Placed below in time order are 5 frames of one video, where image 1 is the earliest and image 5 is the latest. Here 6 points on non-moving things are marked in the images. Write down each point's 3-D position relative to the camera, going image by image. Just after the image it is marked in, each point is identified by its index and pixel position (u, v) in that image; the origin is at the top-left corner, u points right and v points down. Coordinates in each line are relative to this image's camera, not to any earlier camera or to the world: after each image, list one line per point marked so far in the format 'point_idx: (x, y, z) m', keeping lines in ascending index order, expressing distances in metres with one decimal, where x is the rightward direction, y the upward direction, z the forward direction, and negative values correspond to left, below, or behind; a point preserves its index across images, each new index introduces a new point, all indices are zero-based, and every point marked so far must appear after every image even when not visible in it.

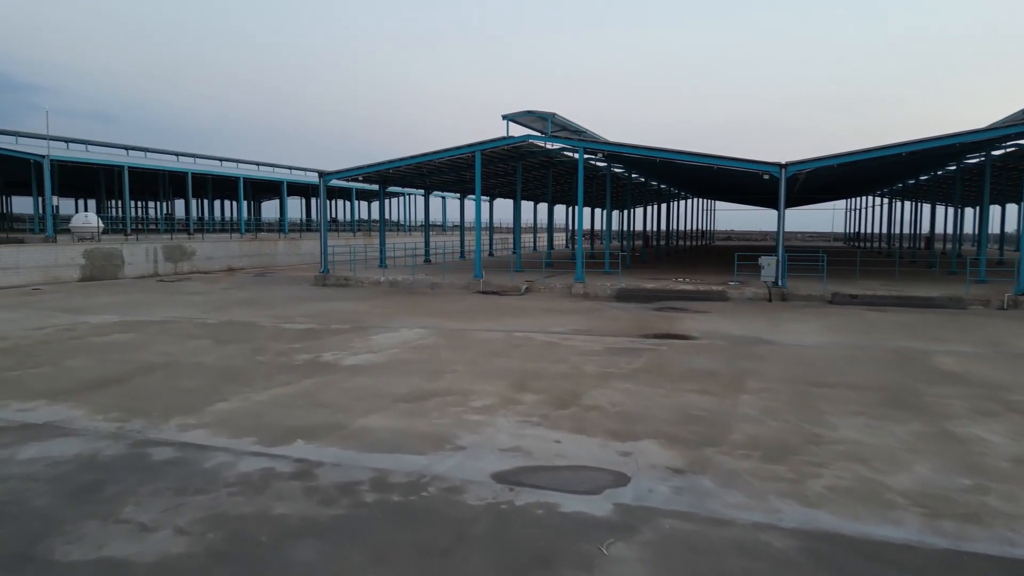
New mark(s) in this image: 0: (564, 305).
0: (+1.1, -0.4, +15.5) m
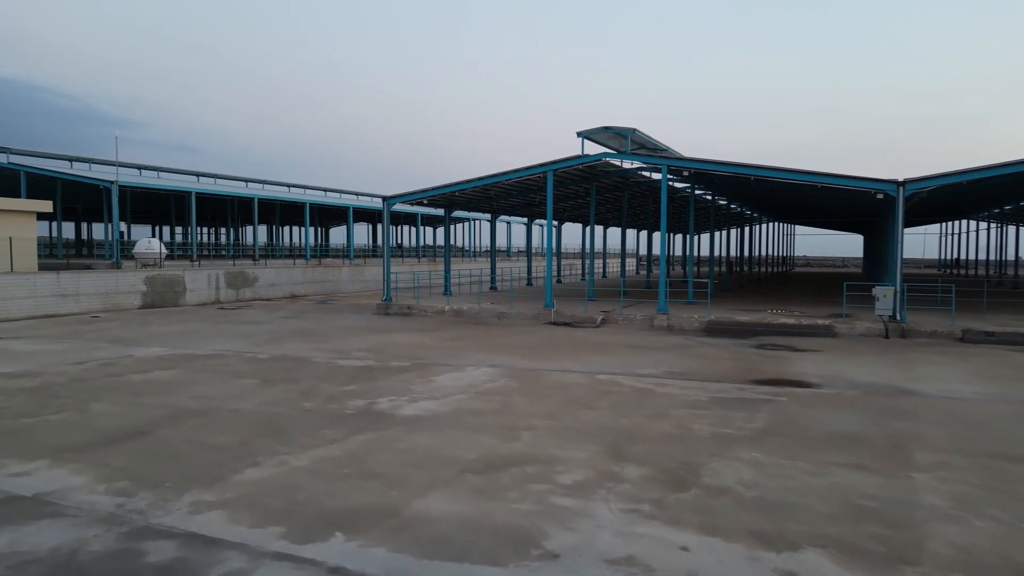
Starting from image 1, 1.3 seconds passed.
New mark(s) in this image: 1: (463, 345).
0: (+2.6, -1.0, +13.8) m
1: (-0.9, -1.0, +13.3) m
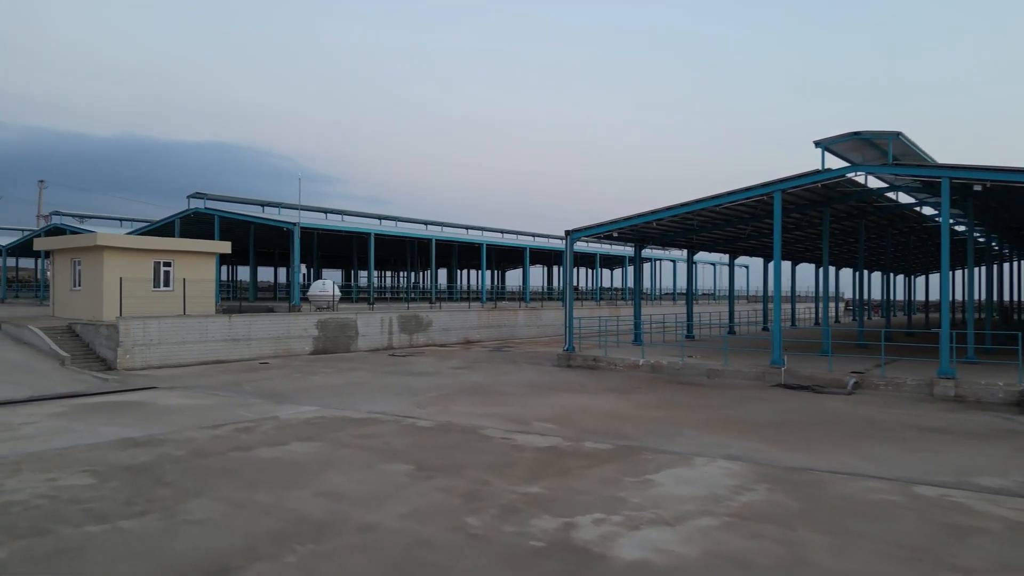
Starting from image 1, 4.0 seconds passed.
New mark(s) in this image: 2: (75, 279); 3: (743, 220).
0: (+5.7, -1.7, +9.7) m
1: (+2.3, -1.8, +10.0) m
2: (-11.1, +0.2, +18.8) m
3: (+5.4, +1.6, +17.3) m
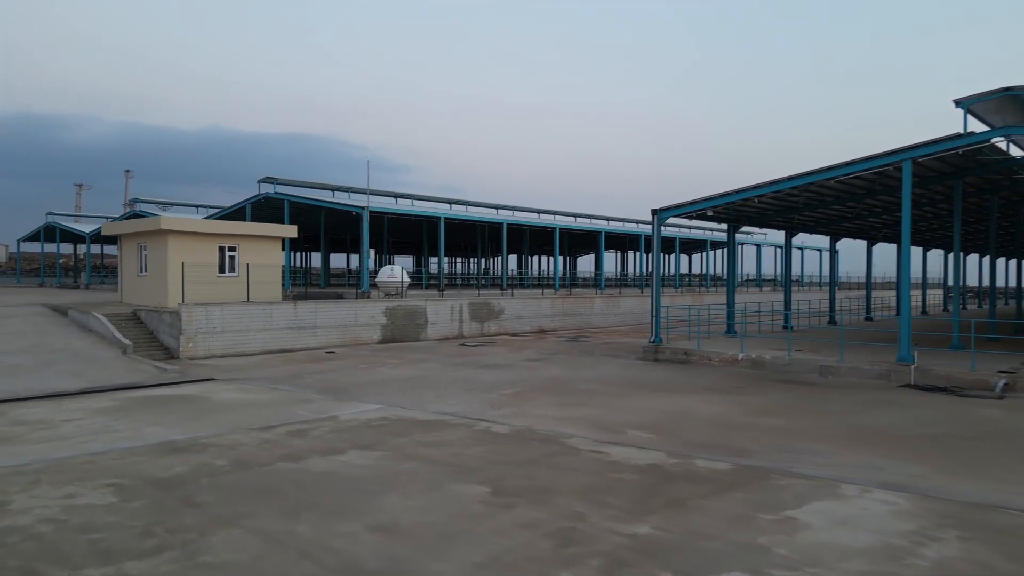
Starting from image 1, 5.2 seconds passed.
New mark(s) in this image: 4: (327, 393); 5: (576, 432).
0: (+6.7, -1.6, +7.8) m
1: (+3.3, -1.6, +8.4) m
2: (-9.2, +0.6, +18.3) m
3: (+7.1, +1.9, +15.3) m
4: (-2.8, -1.6, +11.3) m
5: (+0.7, -1.6, +8.1) m
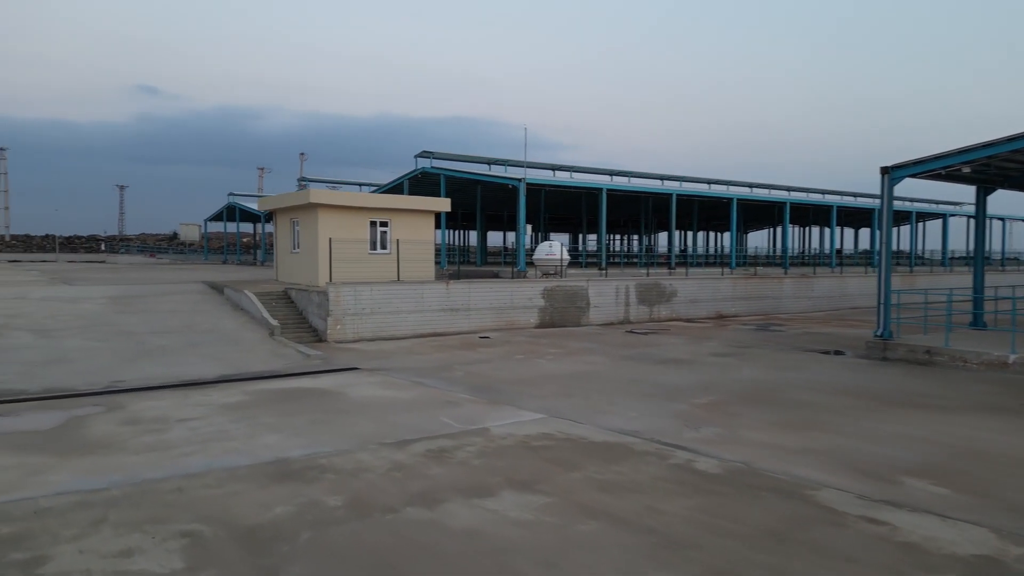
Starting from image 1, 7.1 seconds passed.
0: (+8.1, -1.5, +4.1) m
1: (+5.0, -1.5, +5.4) m
2: (-5.2, +1.1, +17.6) m
3: (+10.1, +2.2, +11.2) m
4: (-0.4, -1.3, +9.4) m
5: (+2.4, -1.4, +5.6) m
